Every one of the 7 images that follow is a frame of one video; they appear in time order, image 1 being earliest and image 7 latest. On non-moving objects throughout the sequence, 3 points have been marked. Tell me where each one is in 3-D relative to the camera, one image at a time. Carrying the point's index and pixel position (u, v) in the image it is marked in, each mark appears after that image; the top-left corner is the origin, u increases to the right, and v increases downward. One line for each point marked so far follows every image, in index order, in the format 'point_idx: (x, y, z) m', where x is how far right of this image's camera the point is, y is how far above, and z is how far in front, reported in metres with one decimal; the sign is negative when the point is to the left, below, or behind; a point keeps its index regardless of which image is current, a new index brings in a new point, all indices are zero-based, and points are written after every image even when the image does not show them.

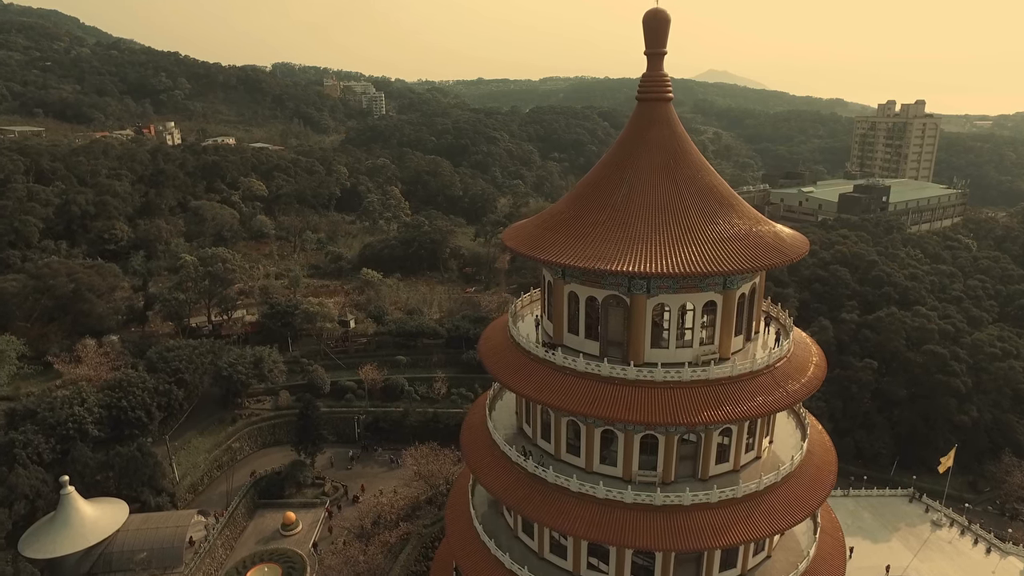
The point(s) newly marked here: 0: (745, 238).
0: (+6.7, +1.5, +18.0) m
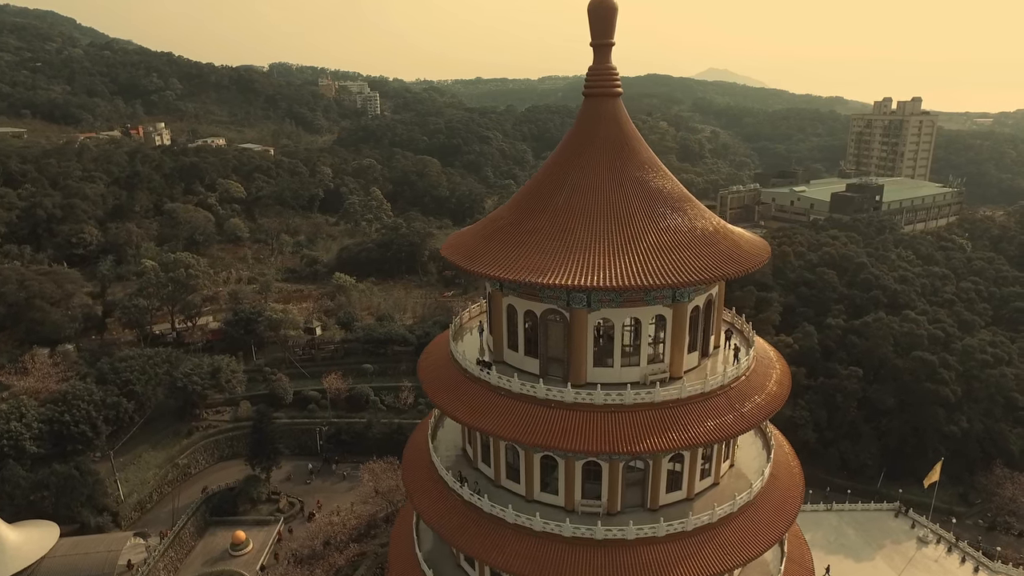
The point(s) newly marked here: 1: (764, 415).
0: (+4.9, +1.2, +16.5) m
1: (+6.7, -3.4, +16.3) m
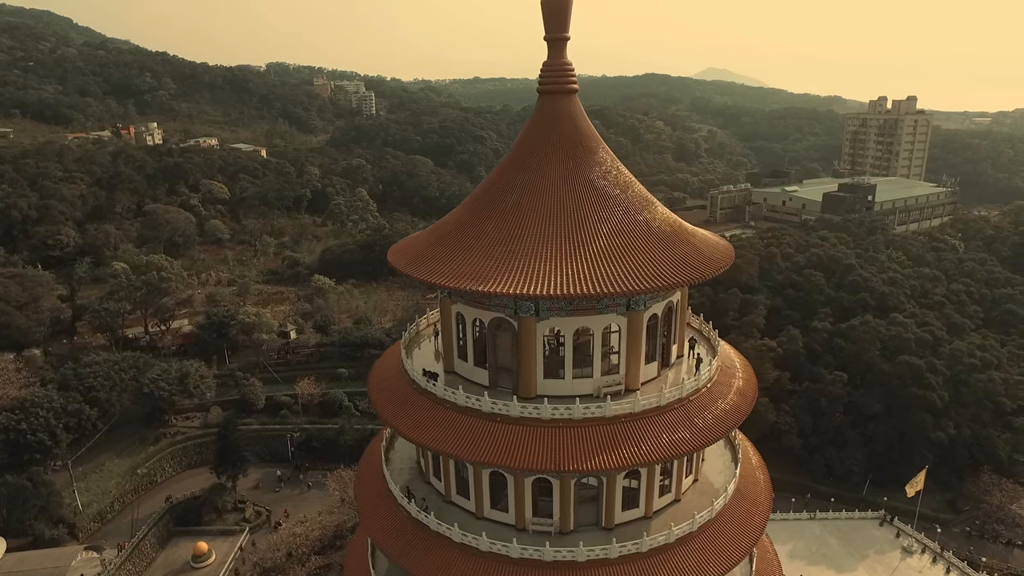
0: (+3.5, +1.0, +15.7) m
1: (+5.3, -3.6, +15.5) m
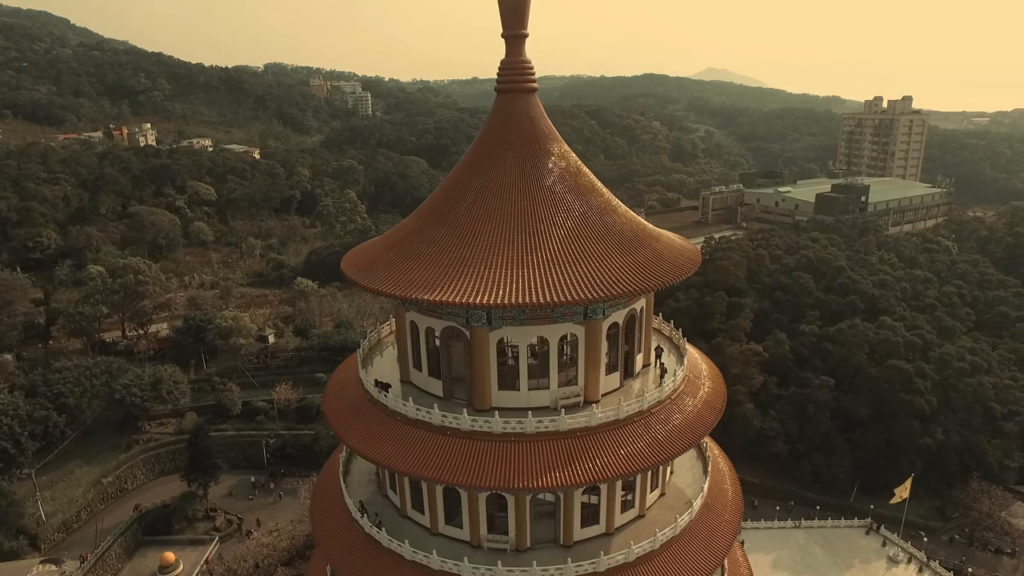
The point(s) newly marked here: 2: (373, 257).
0: (+2.4, +0.8, +15.0) m
1: (+4.2, -3.7, +14.8) m
2: (-3.6, +0.8, +16.0) m
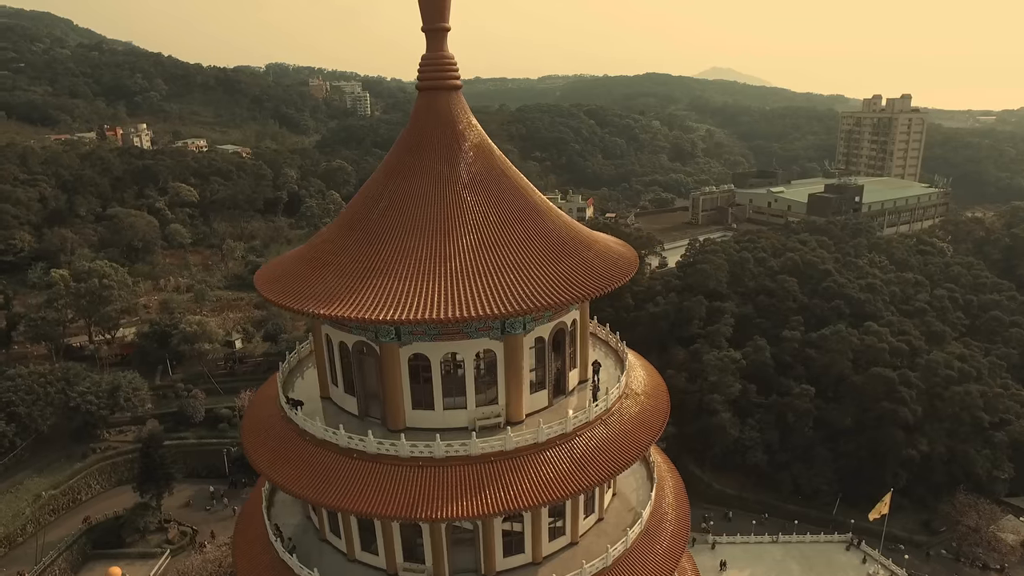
0: (+0.5, +0.6, +14.0) m
1: (+2.3, -4.0, +13.7) m
2: (-5.5, +0.5, +15.0) m
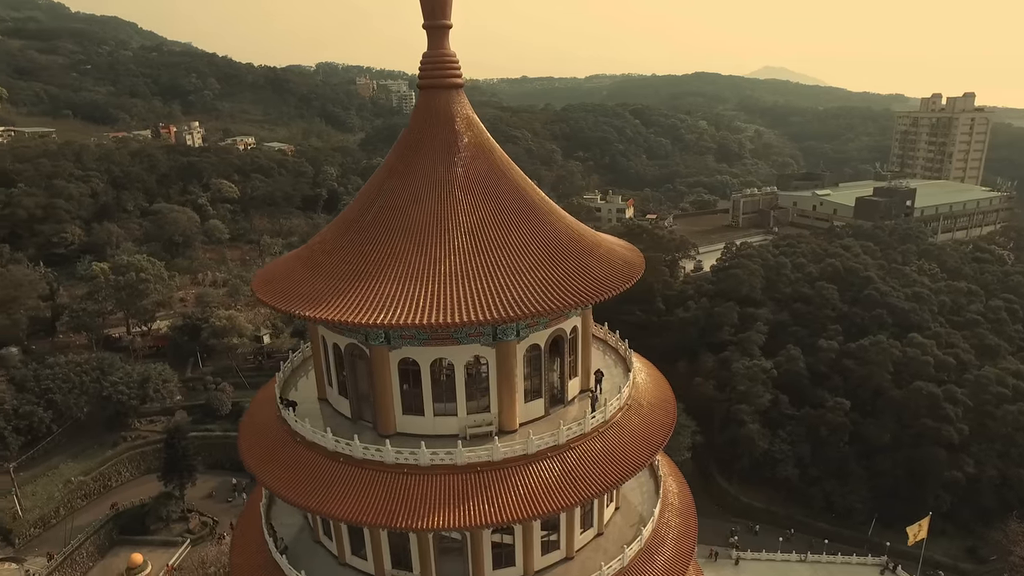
0: (+0.3, +0.5, +13.5) m
1: (+2.0, -4.2, +13.1) m
2: (-5.6, +0.6, +14.9) m
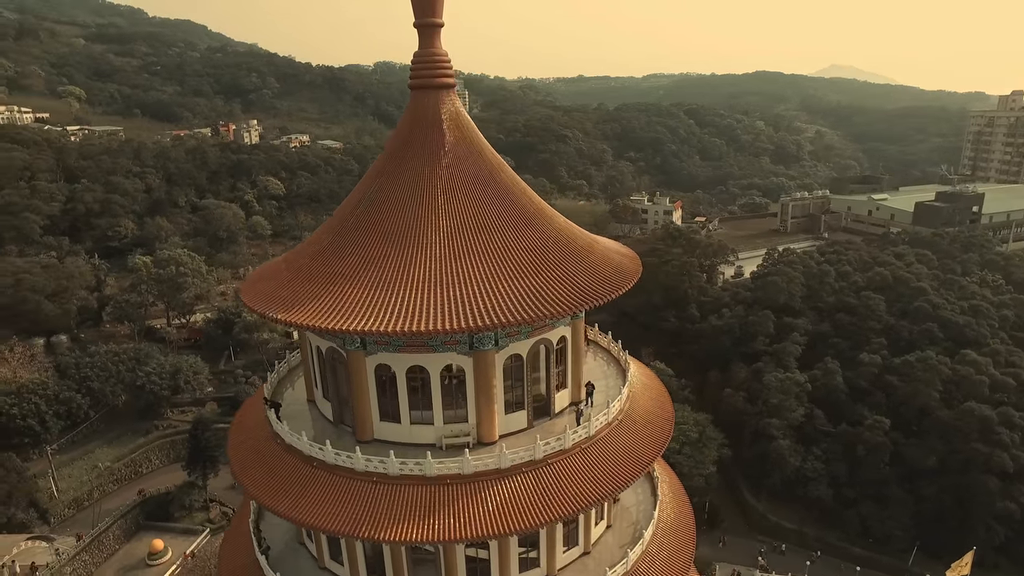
0: (-0.1, +0.3, +13.0) m
1: (+1.5, -4.4, +12.5) m
2: (-5.8, +0.5, +14.9) m
